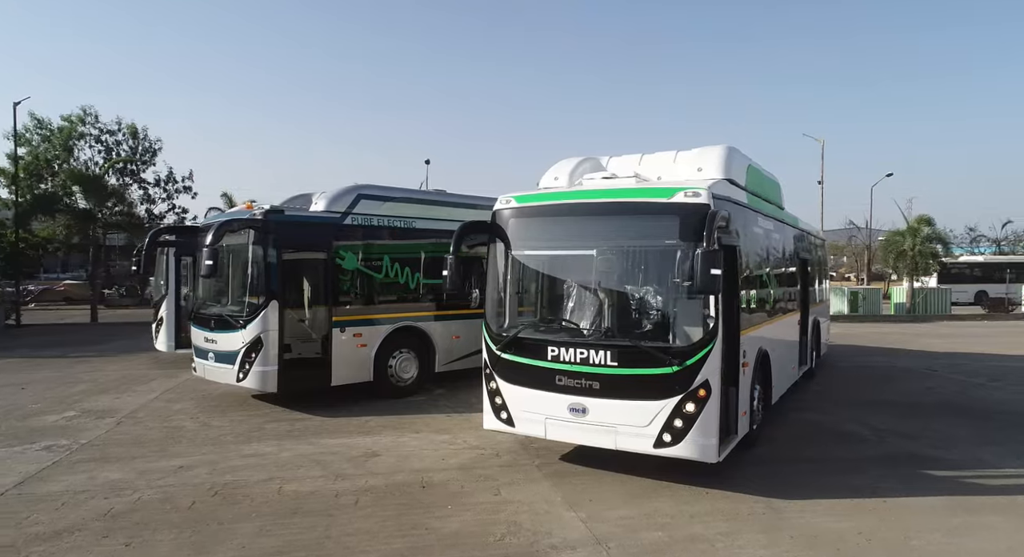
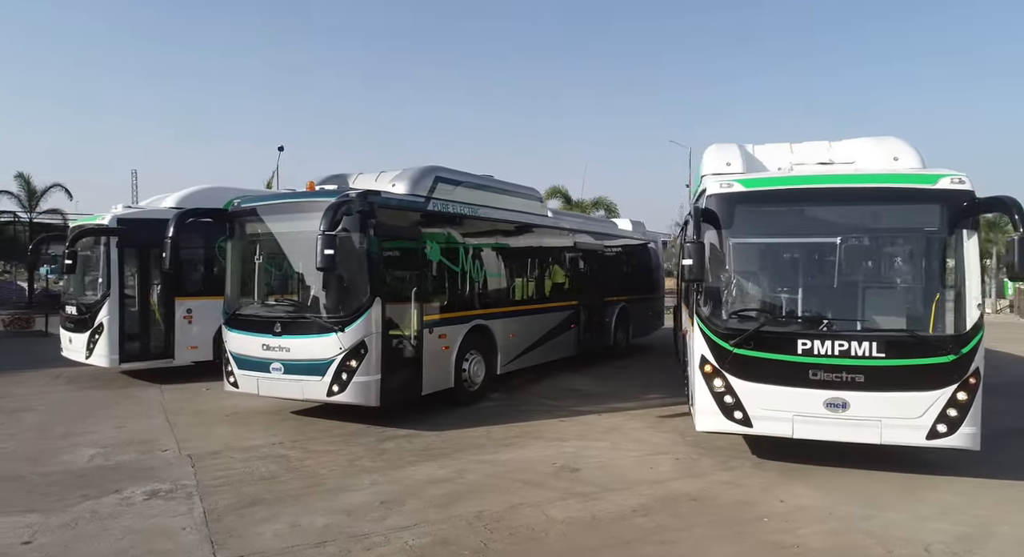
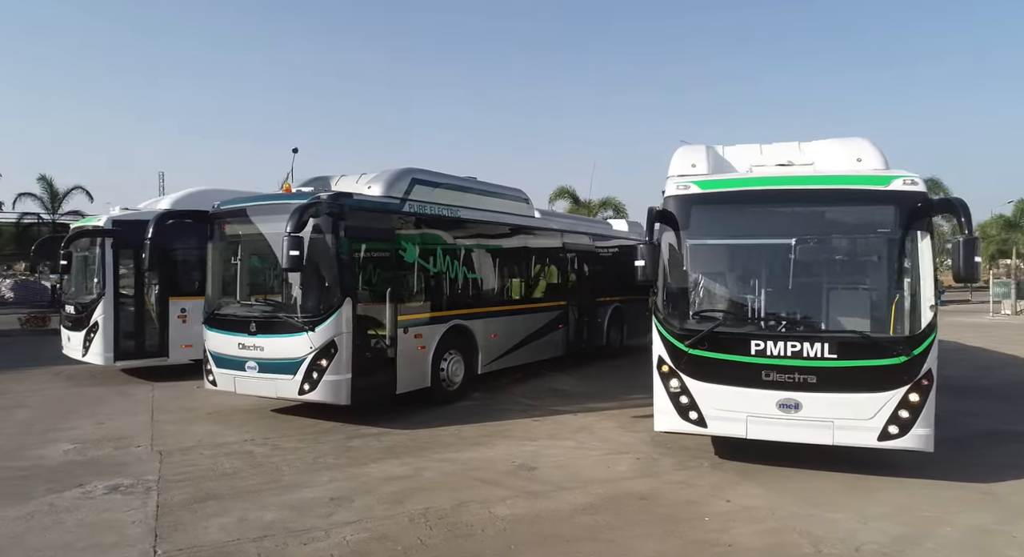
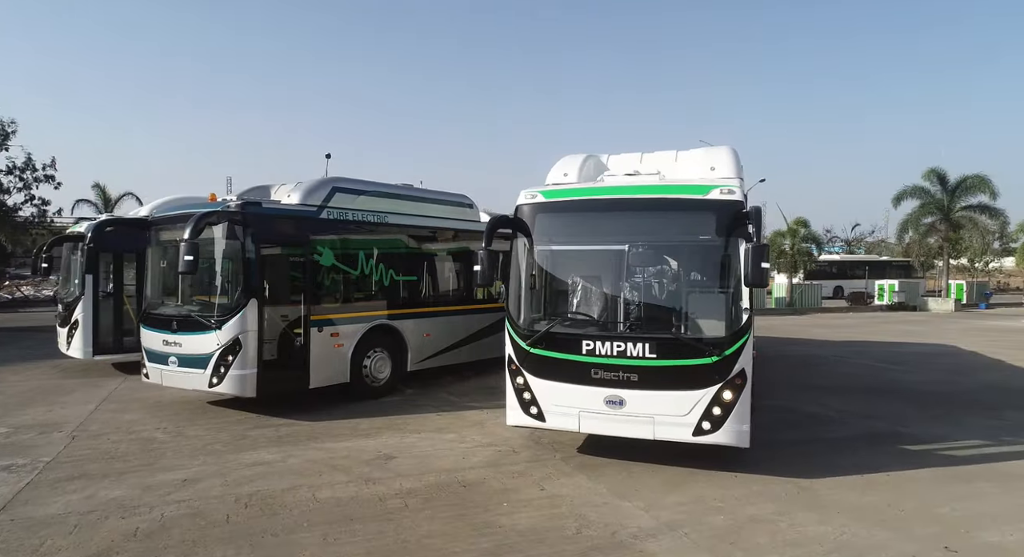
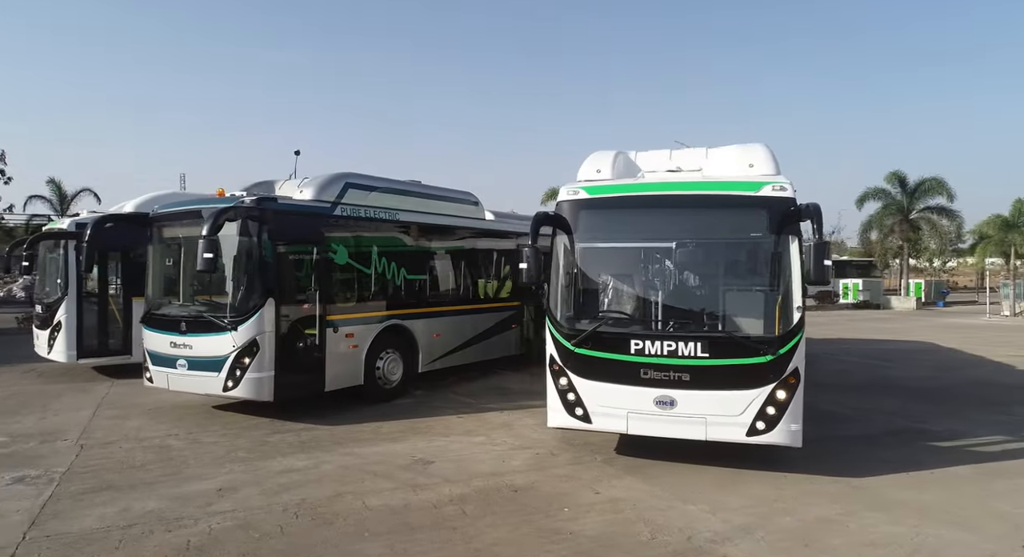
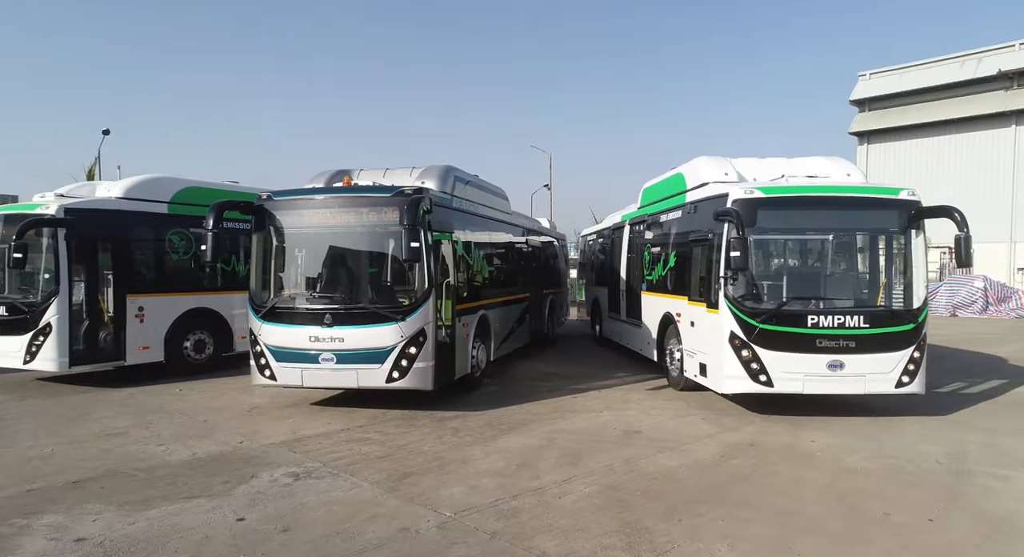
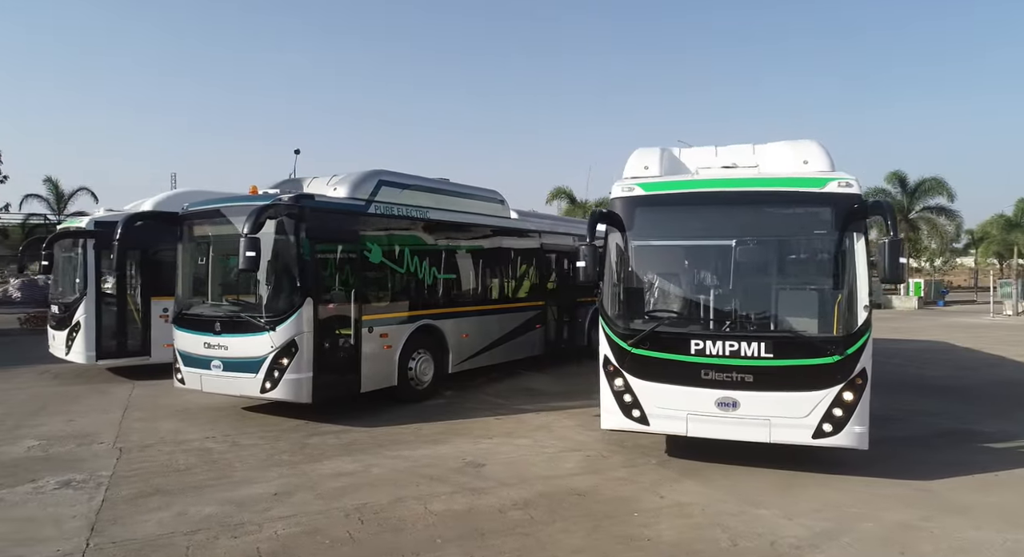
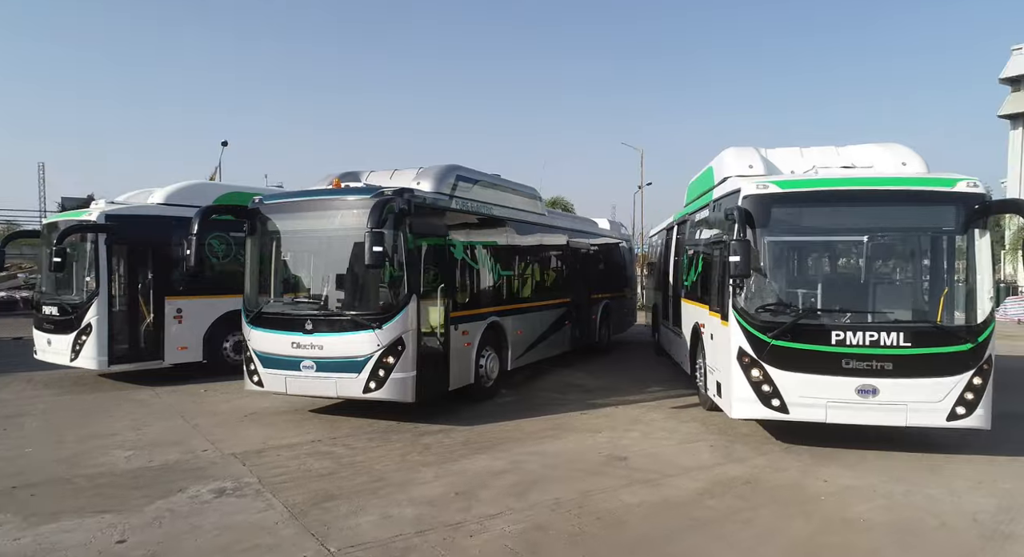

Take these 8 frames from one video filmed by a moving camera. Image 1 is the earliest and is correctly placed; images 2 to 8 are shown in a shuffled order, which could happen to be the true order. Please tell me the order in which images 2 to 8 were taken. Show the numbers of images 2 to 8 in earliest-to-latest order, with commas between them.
4, 5, 7, 3, 2, 8, 6
